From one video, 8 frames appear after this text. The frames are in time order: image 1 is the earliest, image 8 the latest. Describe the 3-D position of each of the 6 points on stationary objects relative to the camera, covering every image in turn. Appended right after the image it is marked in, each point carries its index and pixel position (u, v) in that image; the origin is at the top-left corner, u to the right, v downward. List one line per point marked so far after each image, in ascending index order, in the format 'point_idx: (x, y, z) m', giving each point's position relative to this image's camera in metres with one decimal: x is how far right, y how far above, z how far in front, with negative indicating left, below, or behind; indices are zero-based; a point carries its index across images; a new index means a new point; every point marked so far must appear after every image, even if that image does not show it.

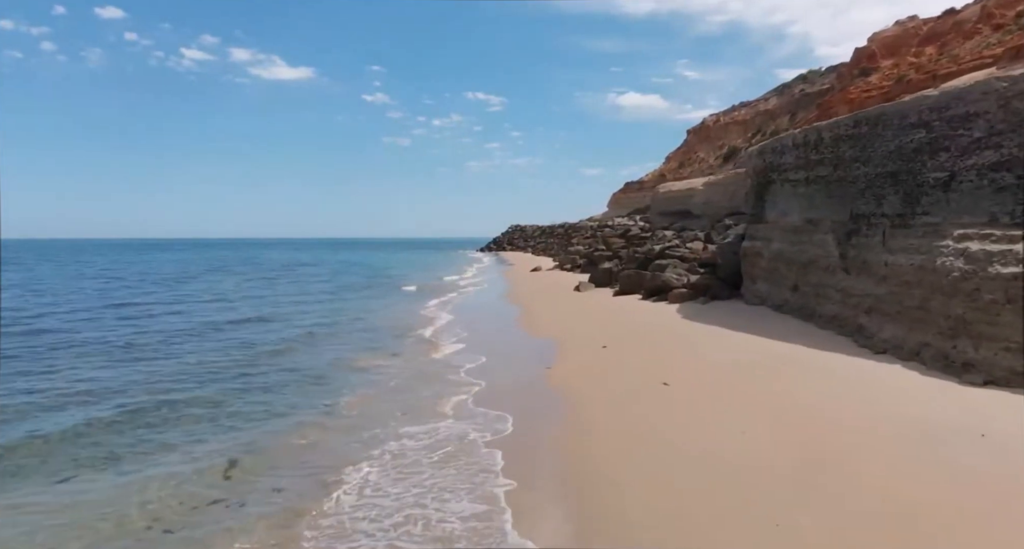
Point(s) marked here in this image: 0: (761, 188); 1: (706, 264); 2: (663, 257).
0: (+5.4, +1.9, +13.8) m
1: (+4.8, +0.3, +15.7) m
2: (+4.3, +0.5, +17.9) m
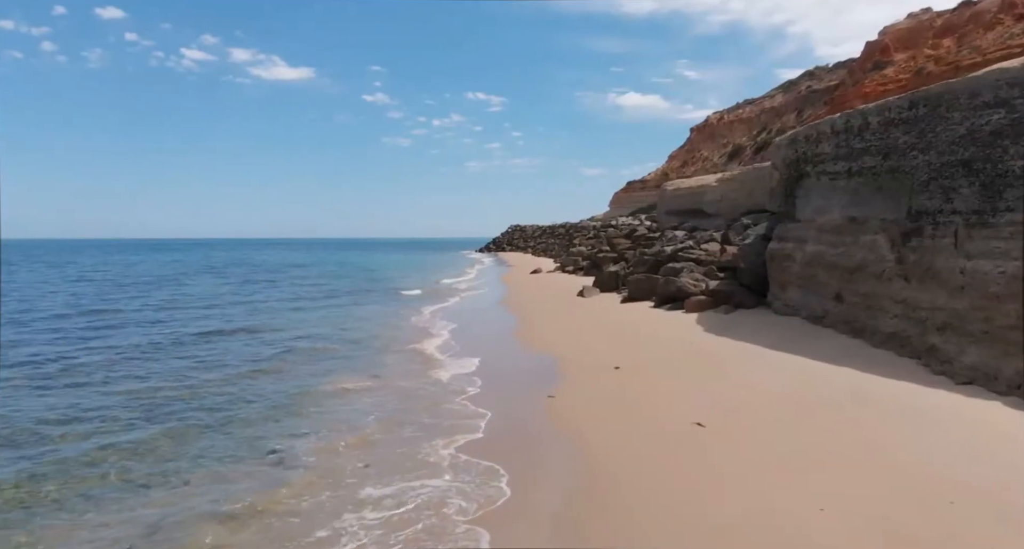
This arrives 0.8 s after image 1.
0: (+5.4, +1.8, +12.1) m
1: (+4.7, +0.2, +14.0) m
2: (+4.3, +0.4, +16.3) m
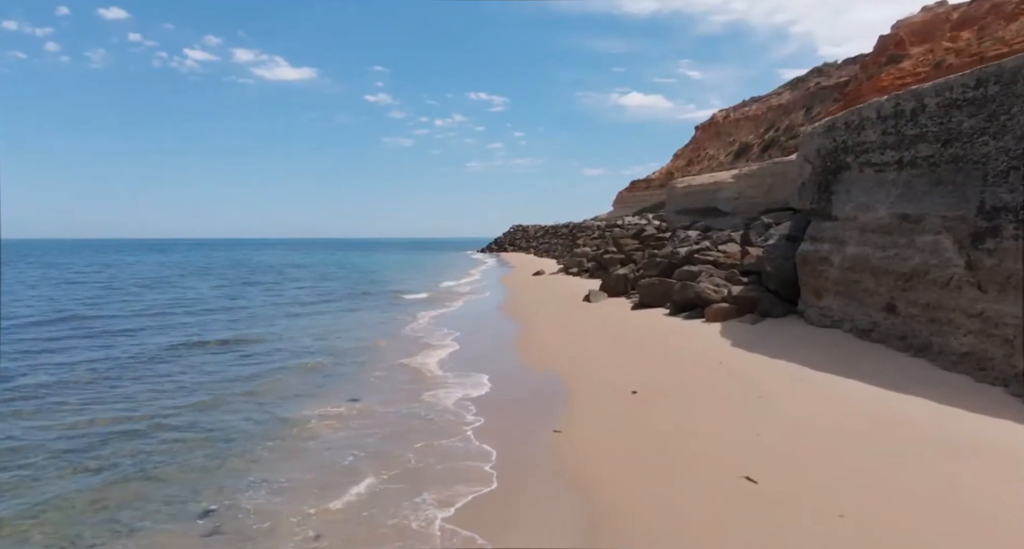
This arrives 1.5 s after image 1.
0: (+5.4, +1.7, +10.7) m
1: (+4.7, +0.1, +12.7) m
2: (+4.3, +0.3, +14.9) m
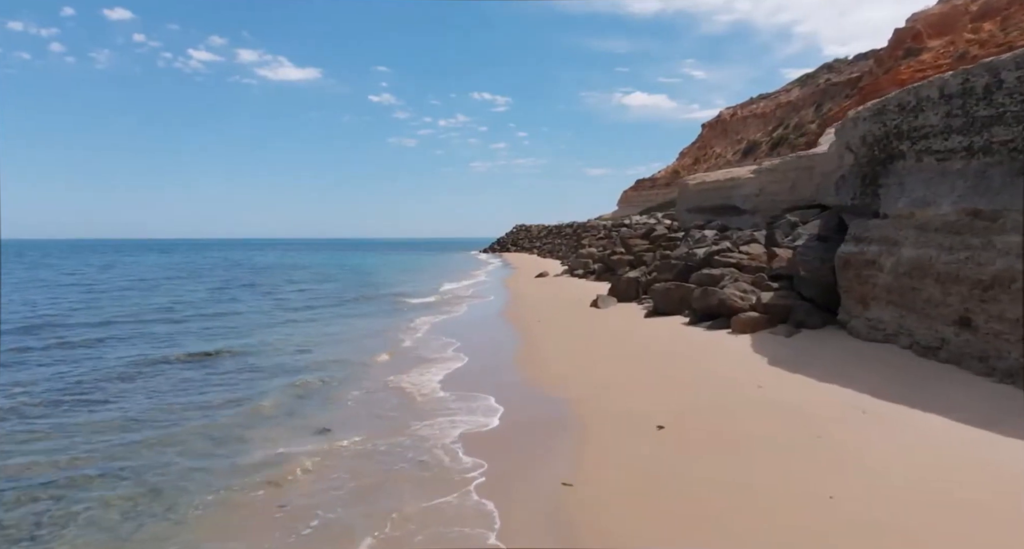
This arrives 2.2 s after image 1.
0: (+5.4, +1.6, +9.4) m
1: (+4.8, 0.0, +11.3) m
2: (+4.3, +0.2, +13.5) m
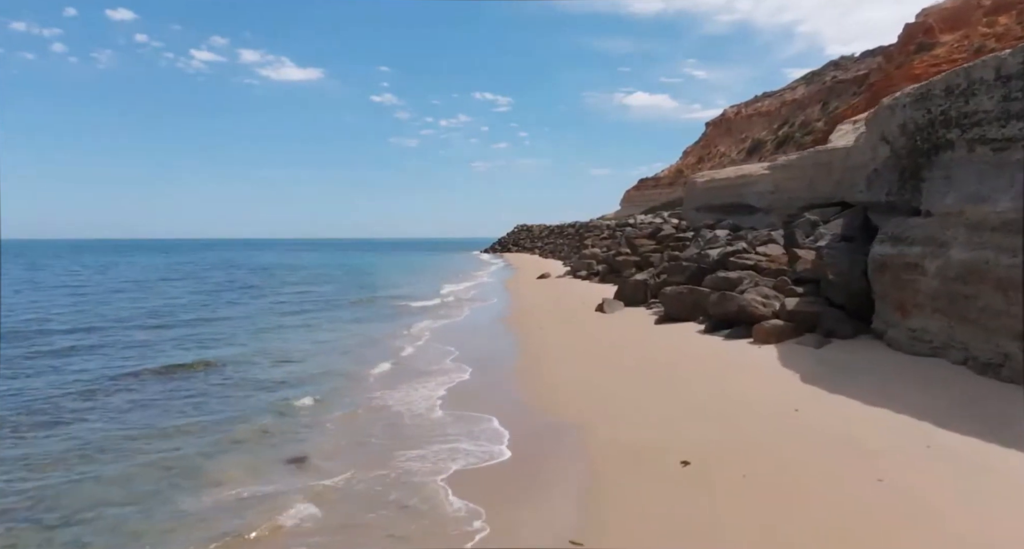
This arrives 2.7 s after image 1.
0: (+5.3, +1.6, +8.4) m
1: (+4.7, -0.1, +10.3) m
2: (+4.3, +0.2, +12.6) m
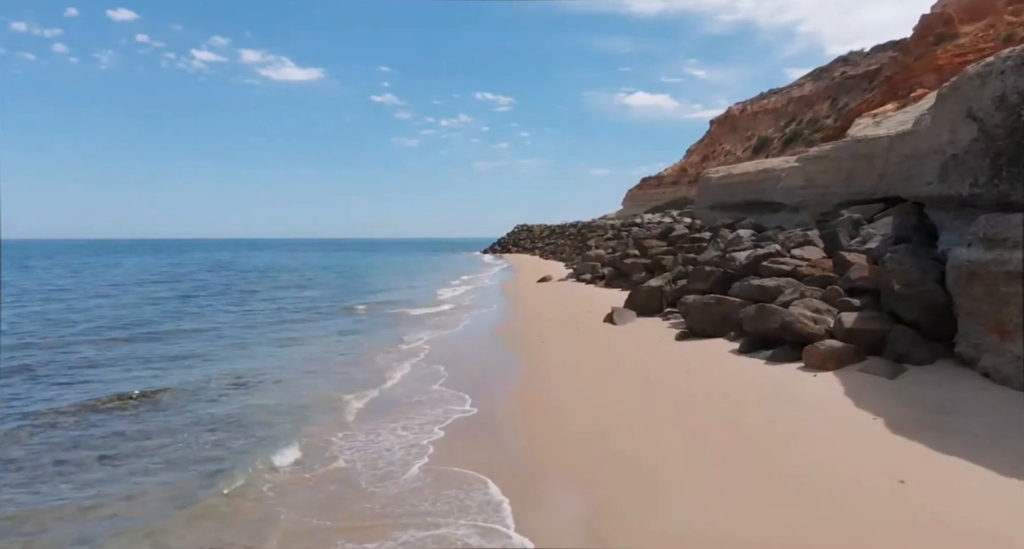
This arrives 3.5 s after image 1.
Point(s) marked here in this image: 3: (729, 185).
0: (+5.3, +1.4, +6.6) m
1: (+4.7, -0.2, +8.6) m
2: (+4.2, 0.0, +10.8) m
3: (+6.4, +2.7, +18.9) m
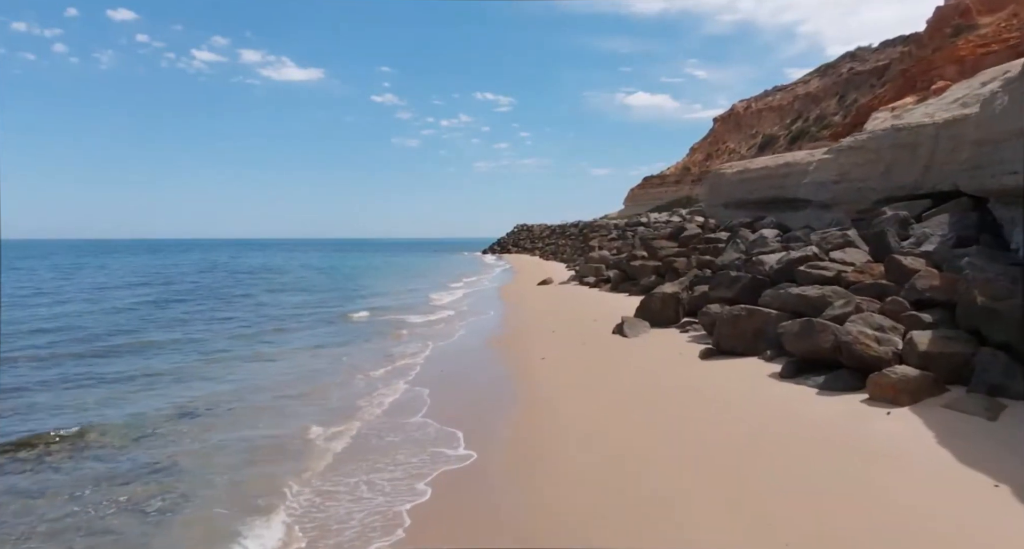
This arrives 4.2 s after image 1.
0: (+5.2, +1.3, +5.2) m
1: (+4.6, -0.3, +7.1) m
2: (+4.2, -0.1, +9.3) m
3: (+6.4, +2.6, +17.4) m
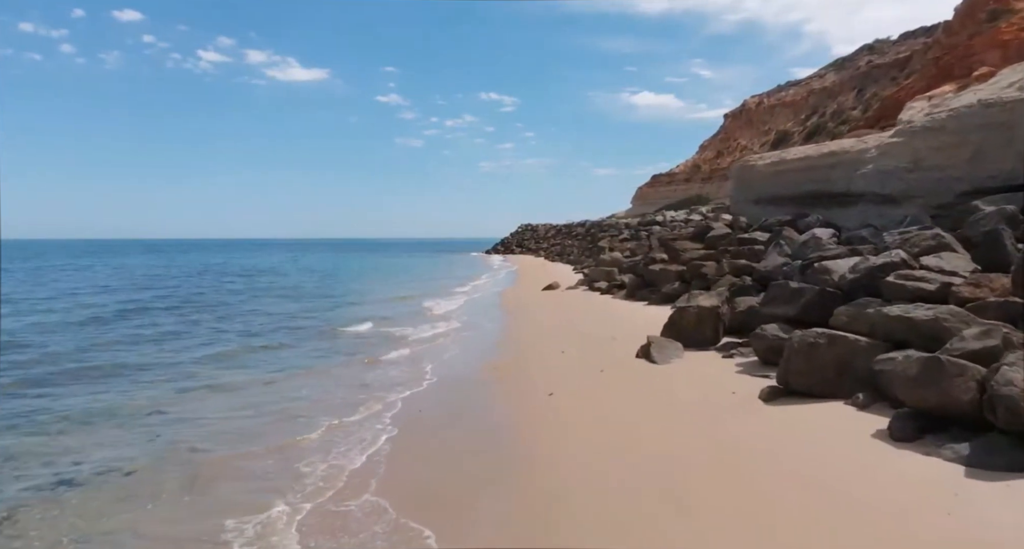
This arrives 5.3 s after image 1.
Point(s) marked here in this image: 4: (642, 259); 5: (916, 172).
0: (+5.2, +1.2, +3.0) m
1: (+4.6, -0.4, +4.9) m
2: (+4.2, -0.2, +7.2) m
3: (+6.5, +2.4, +15.2) m
4: (+3.7, +0.4, +18.0) m
5: (+6.6, +1.7, +10.4) m
